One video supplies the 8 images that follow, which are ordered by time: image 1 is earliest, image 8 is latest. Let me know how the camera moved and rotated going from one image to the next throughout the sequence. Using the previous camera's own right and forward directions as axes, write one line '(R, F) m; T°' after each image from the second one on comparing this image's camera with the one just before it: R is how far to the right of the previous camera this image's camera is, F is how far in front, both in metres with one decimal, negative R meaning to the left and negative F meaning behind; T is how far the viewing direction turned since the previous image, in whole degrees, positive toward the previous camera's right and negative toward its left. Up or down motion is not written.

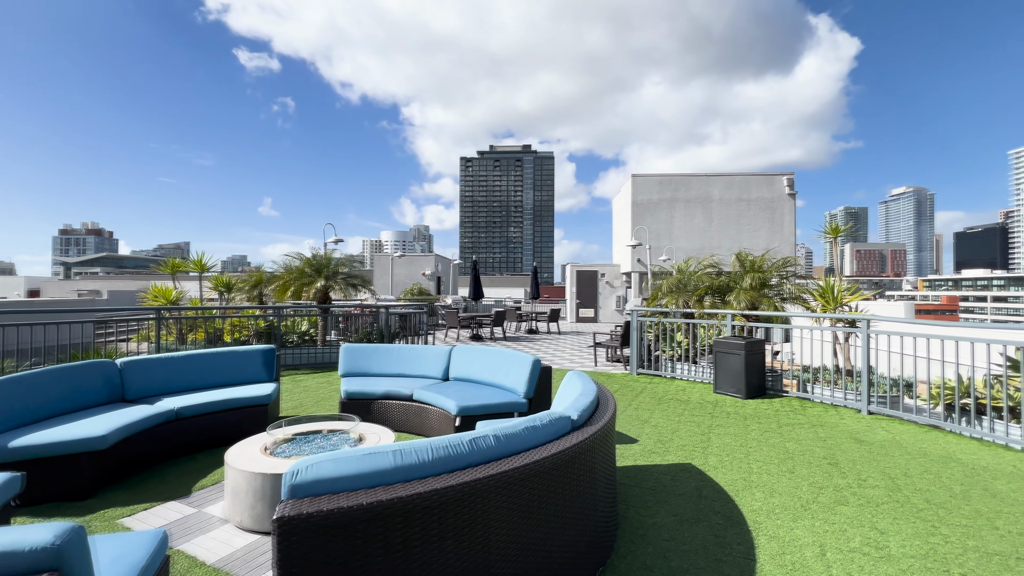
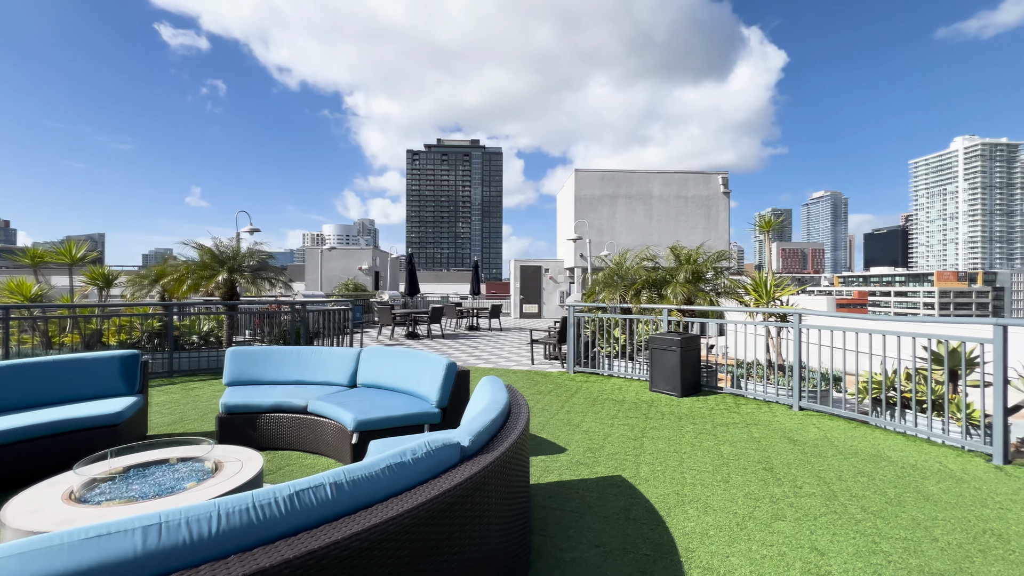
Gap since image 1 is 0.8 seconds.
(+0.3, +0.5) m; +6°
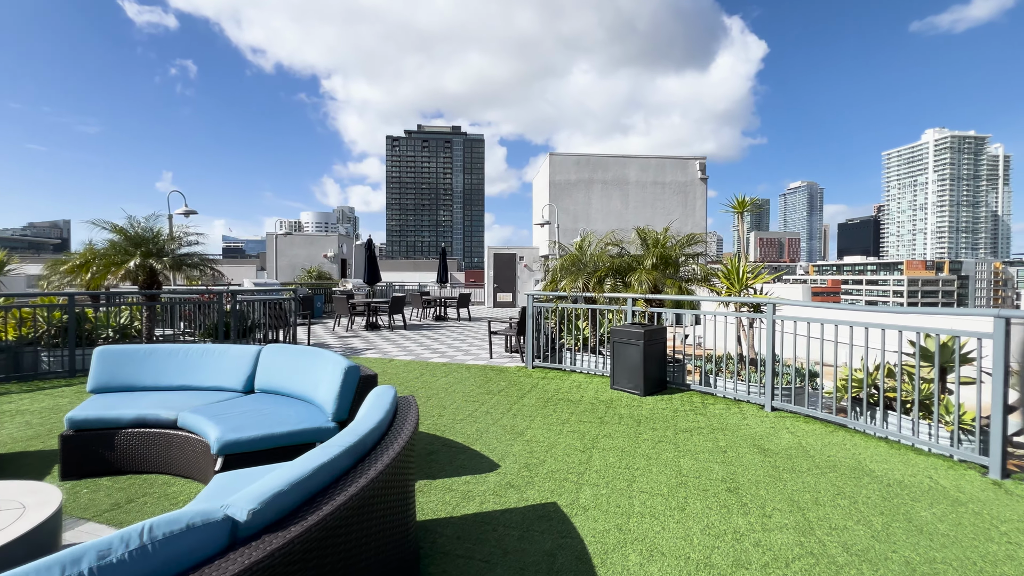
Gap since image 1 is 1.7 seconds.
(+0.4, +0.6) m; +2°
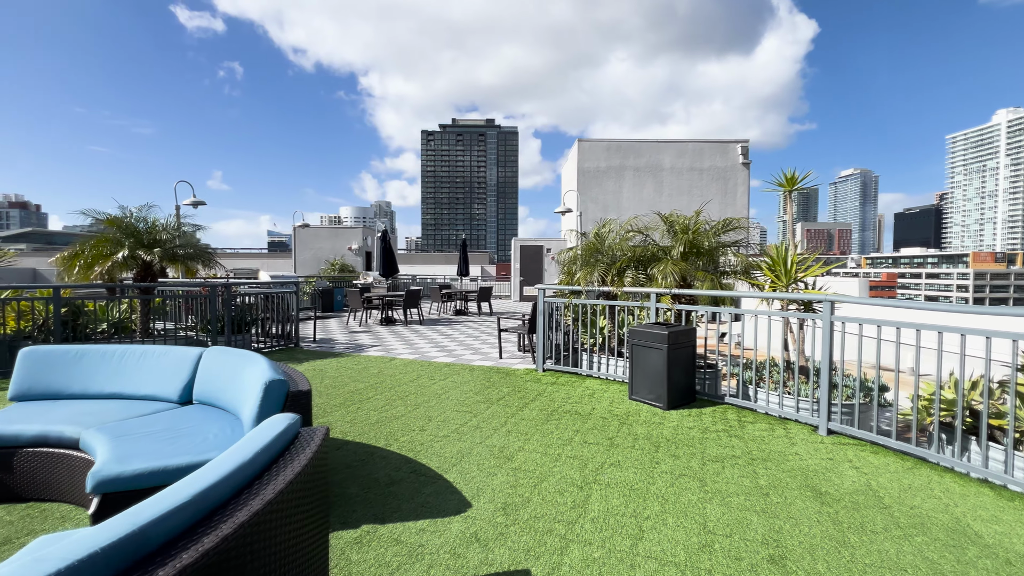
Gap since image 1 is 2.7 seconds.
(+0.3, +0.7) m; -4°
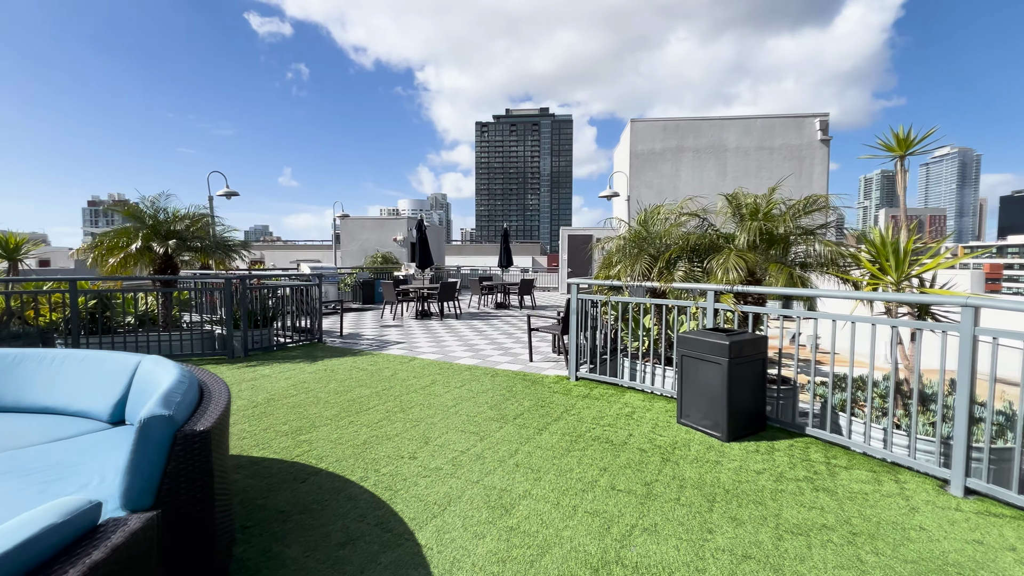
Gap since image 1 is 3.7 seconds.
(+0.3, +0.7) m; -7°
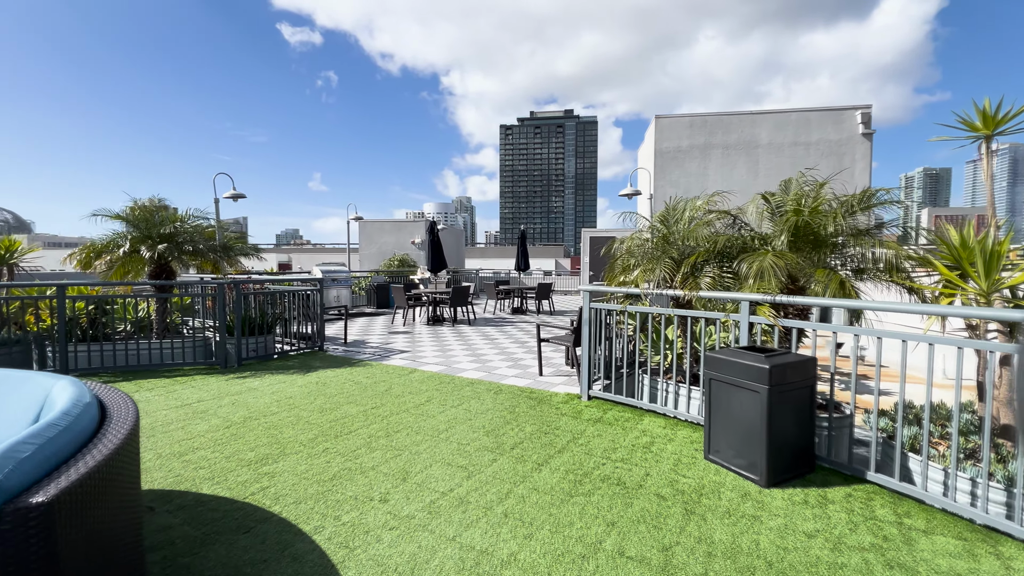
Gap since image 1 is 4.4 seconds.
(+0.2, +0.5) m; -3°
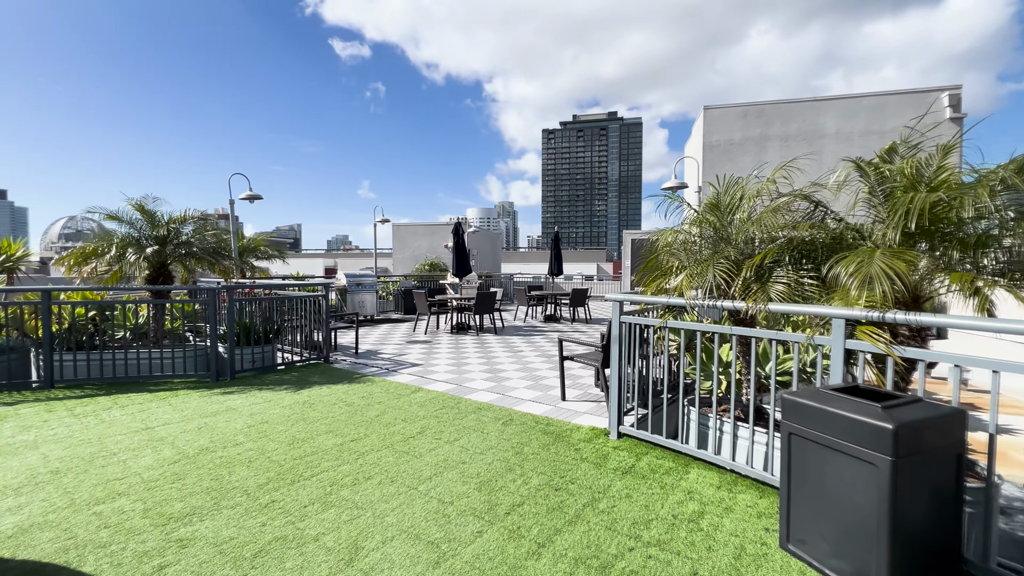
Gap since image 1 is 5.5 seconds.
(+0.2, +0.8) m; -5°
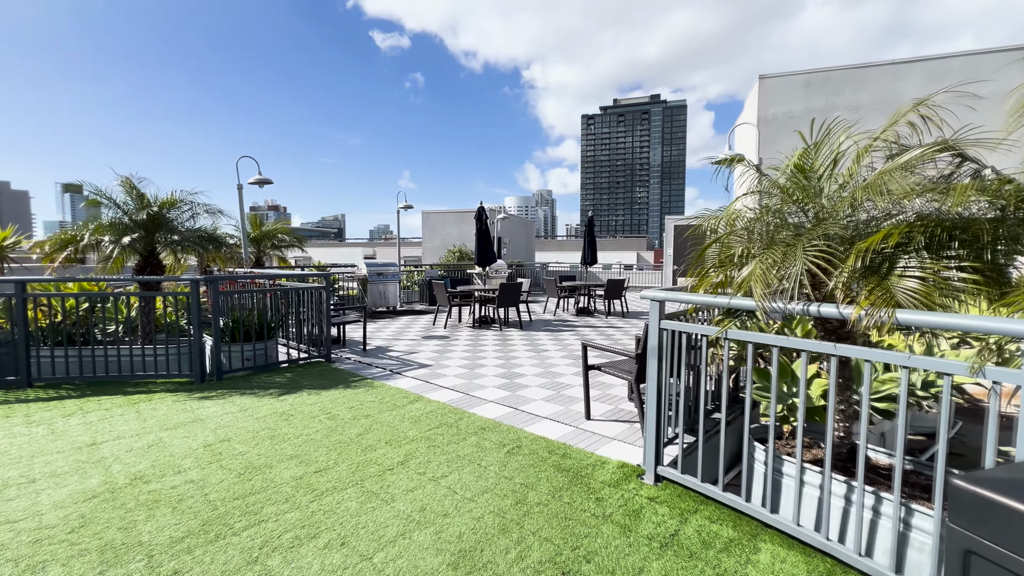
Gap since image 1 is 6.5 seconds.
(+0.2, +0.8) m; -5°
